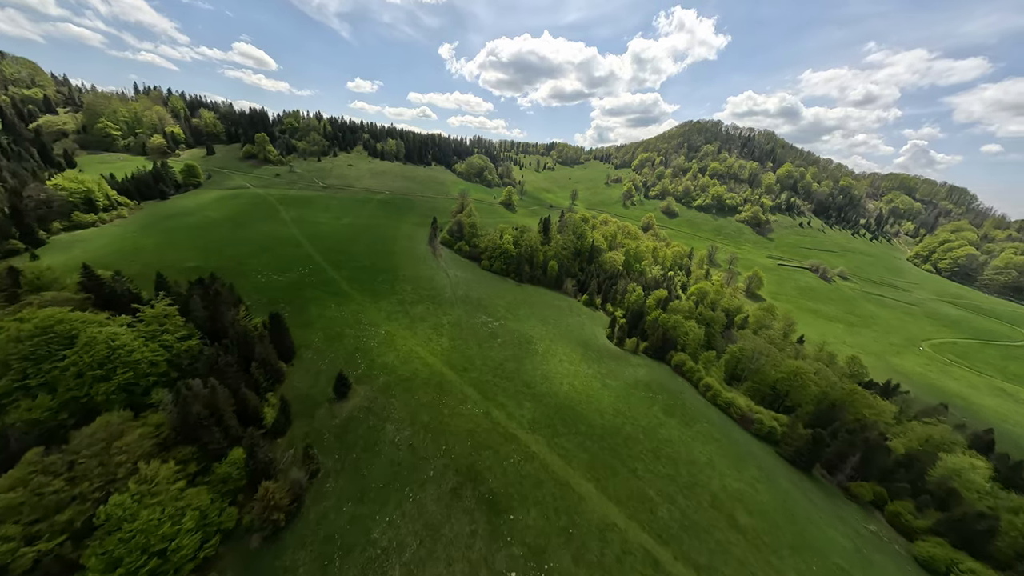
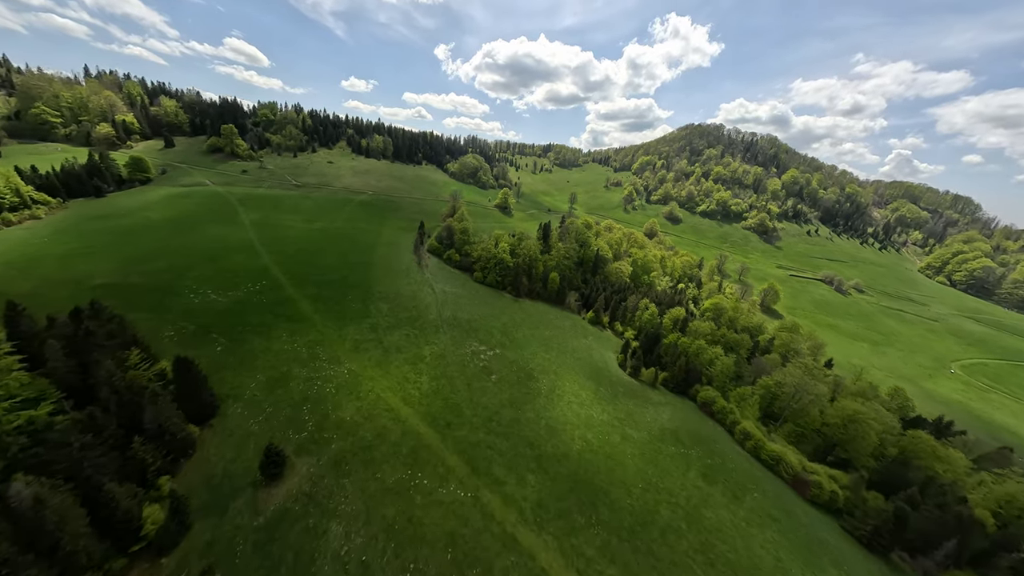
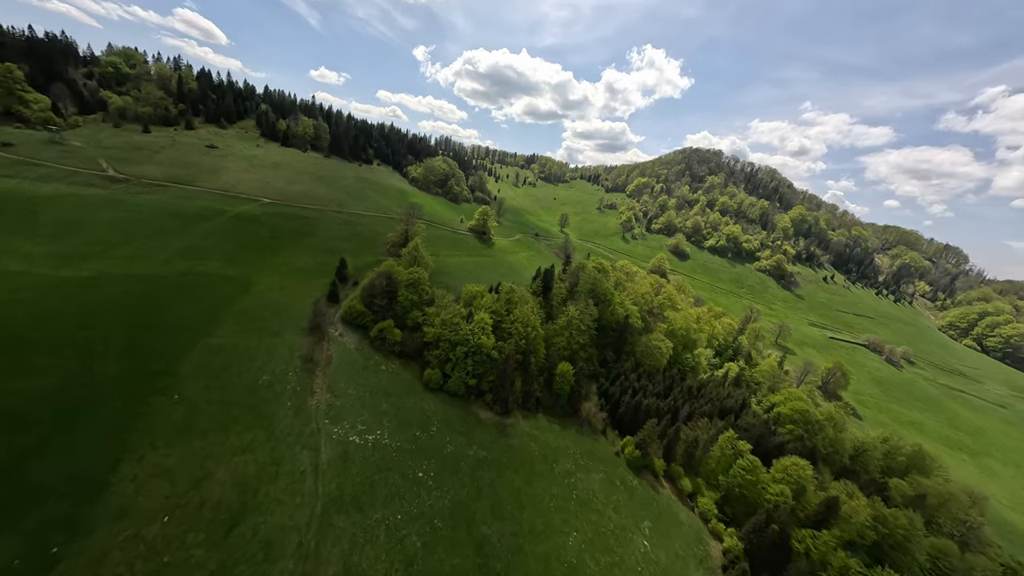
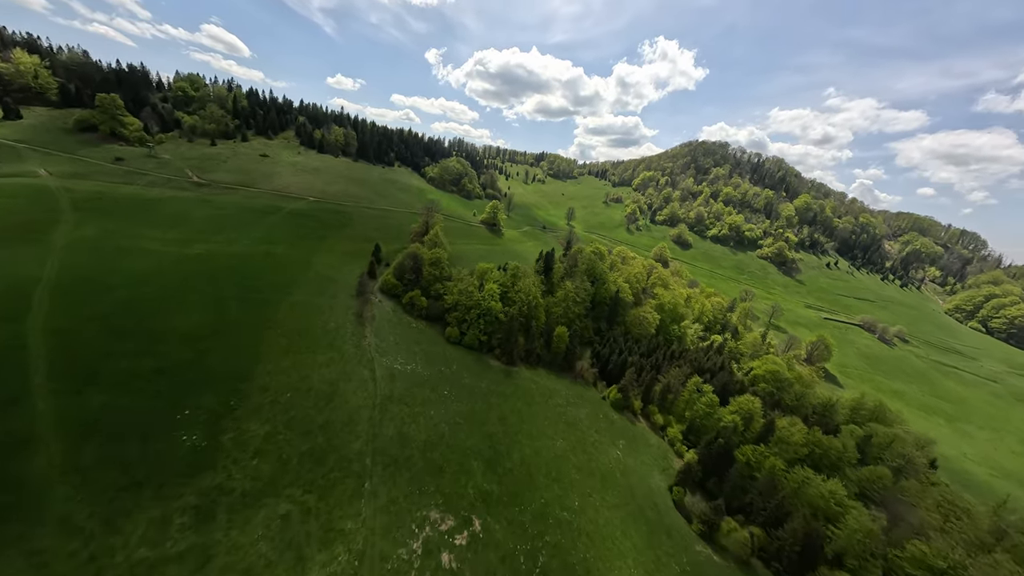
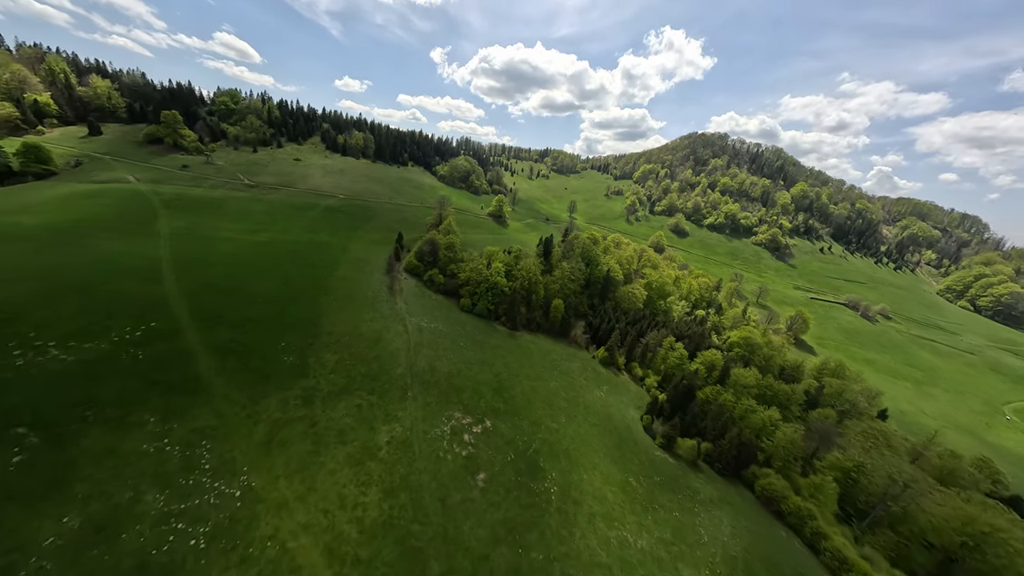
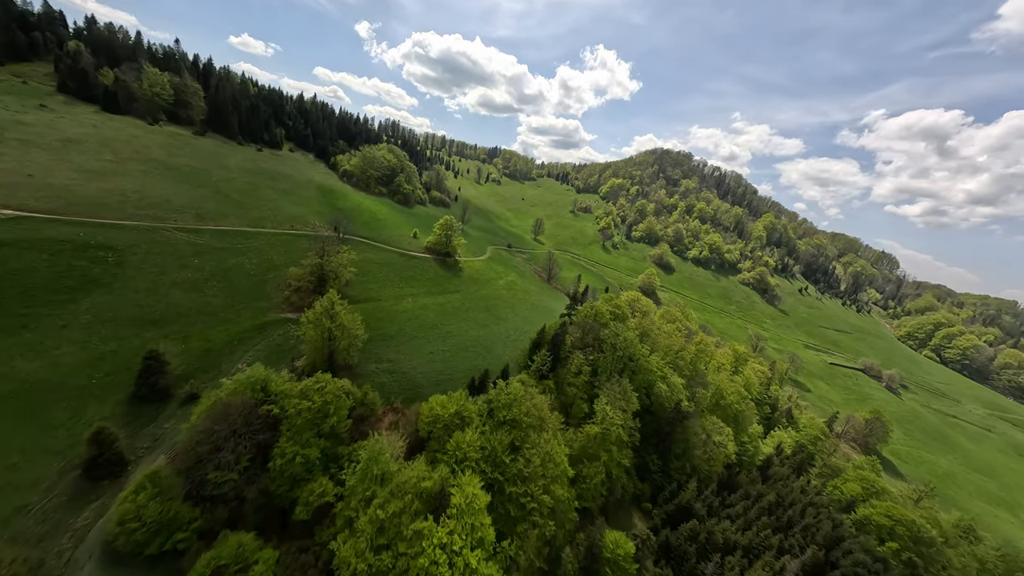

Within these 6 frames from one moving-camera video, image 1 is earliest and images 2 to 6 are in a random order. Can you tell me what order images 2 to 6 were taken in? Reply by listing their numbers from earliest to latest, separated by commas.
2, 5, 4, 3, 6
